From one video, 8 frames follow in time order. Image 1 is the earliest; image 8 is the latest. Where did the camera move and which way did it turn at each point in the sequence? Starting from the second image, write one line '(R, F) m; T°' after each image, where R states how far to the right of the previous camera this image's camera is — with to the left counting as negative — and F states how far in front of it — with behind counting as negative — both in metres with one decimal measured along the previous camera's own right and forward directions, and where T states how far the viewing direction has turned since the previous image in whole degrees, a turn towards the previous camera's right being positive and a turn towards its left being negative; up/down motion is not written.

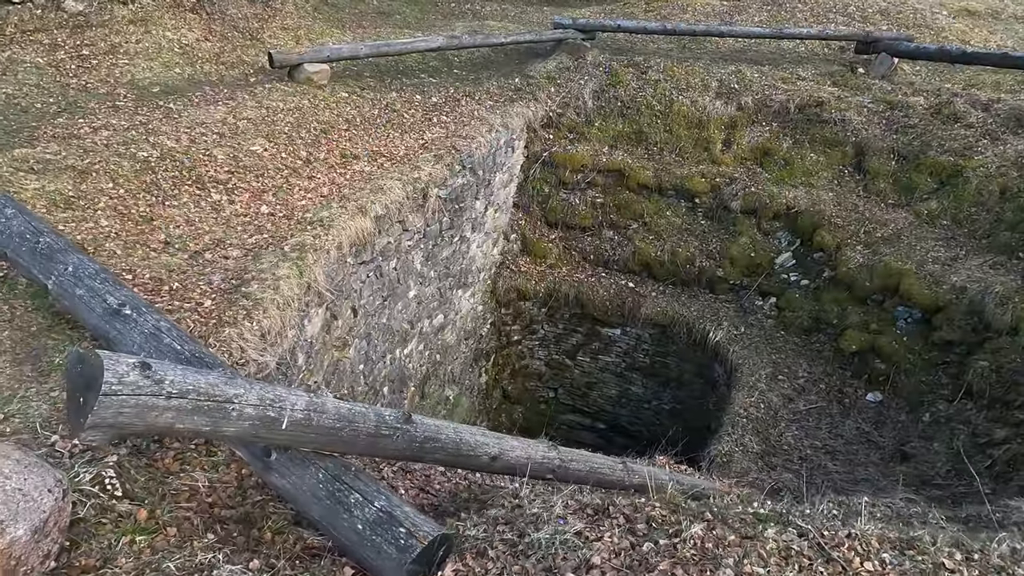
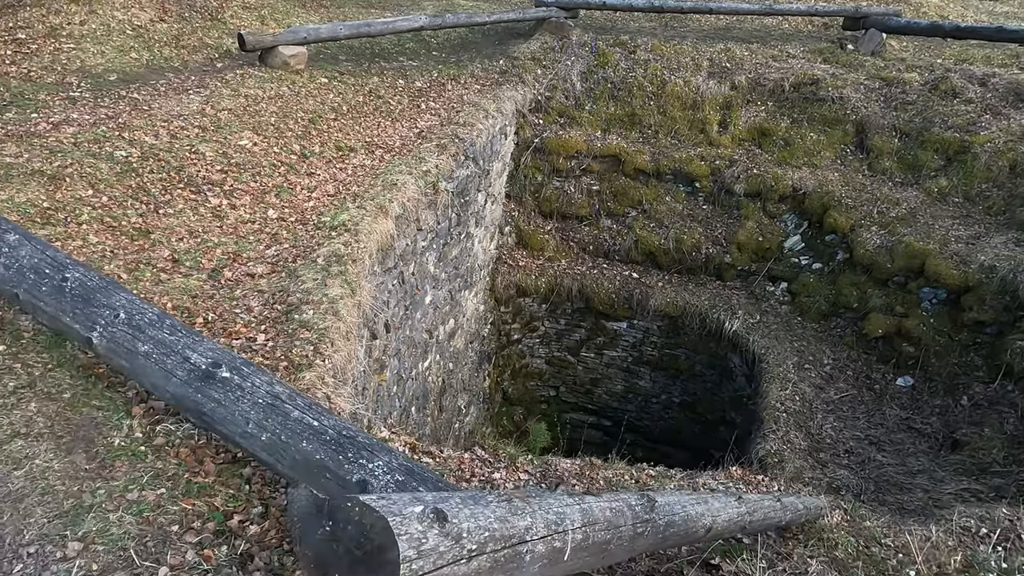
(-0.9, +0.7) m; +5°
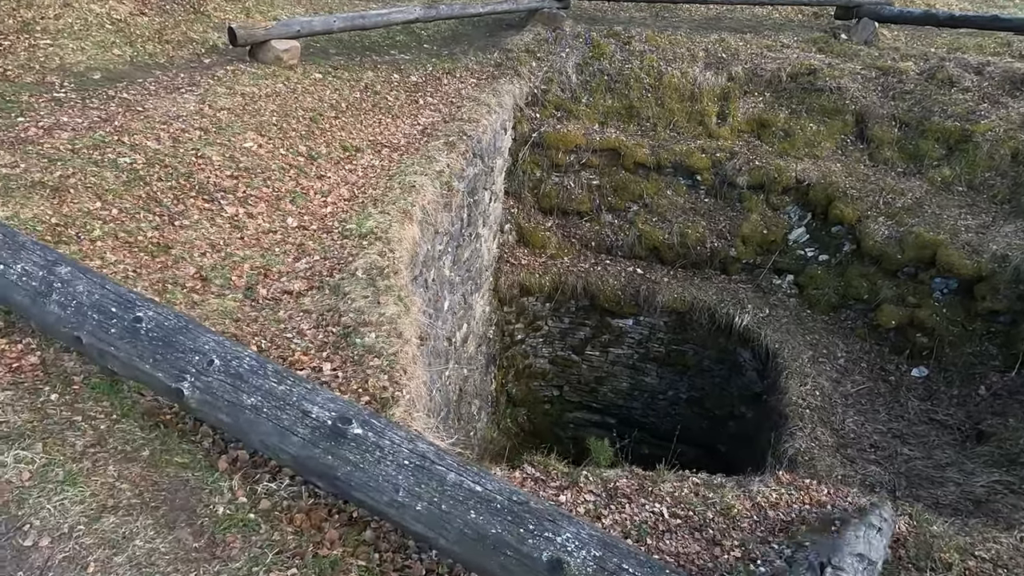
(-0.6, +0.3) m; +3°
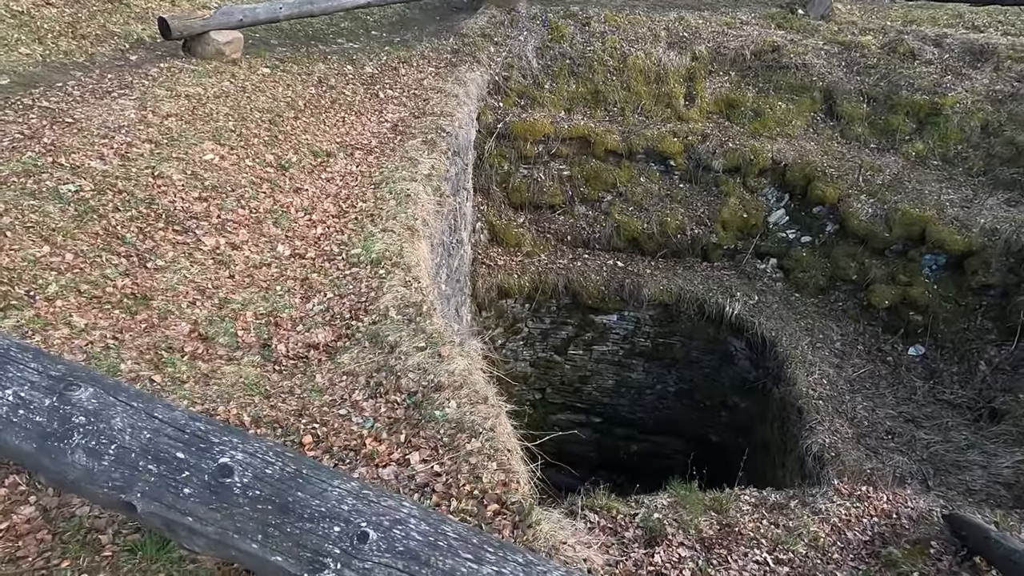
(-0.7, +0.7) m; +6°
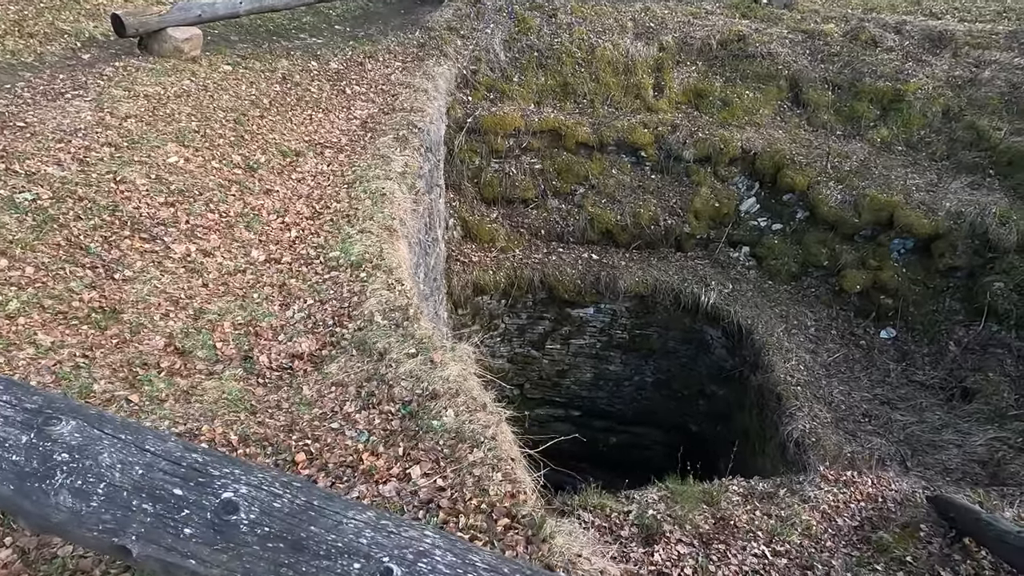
(-0.1, +0.1) m; +3°
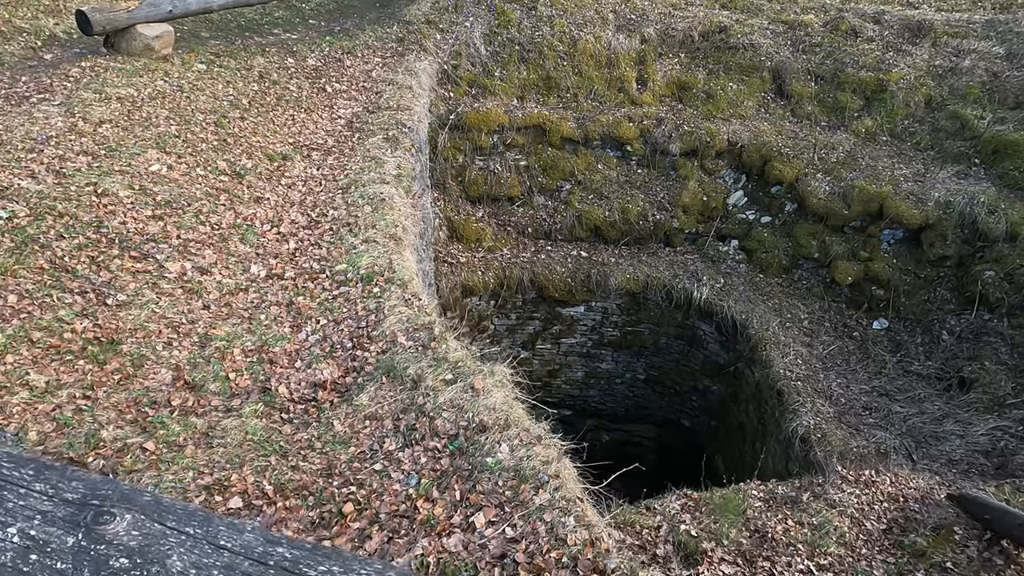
(-0.3, +0.2) m; +3°
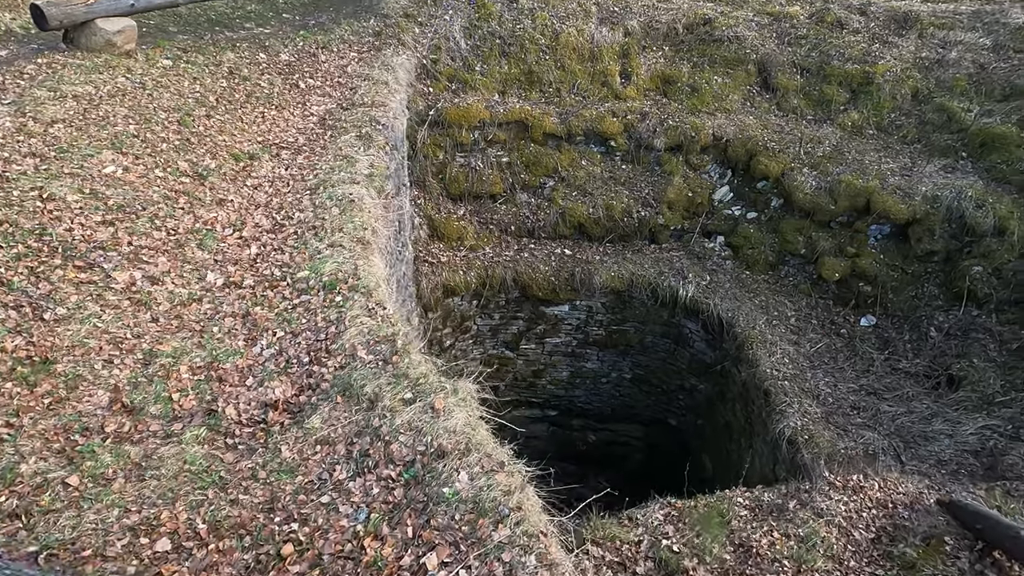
(+0.1, +0.2) m; +1°
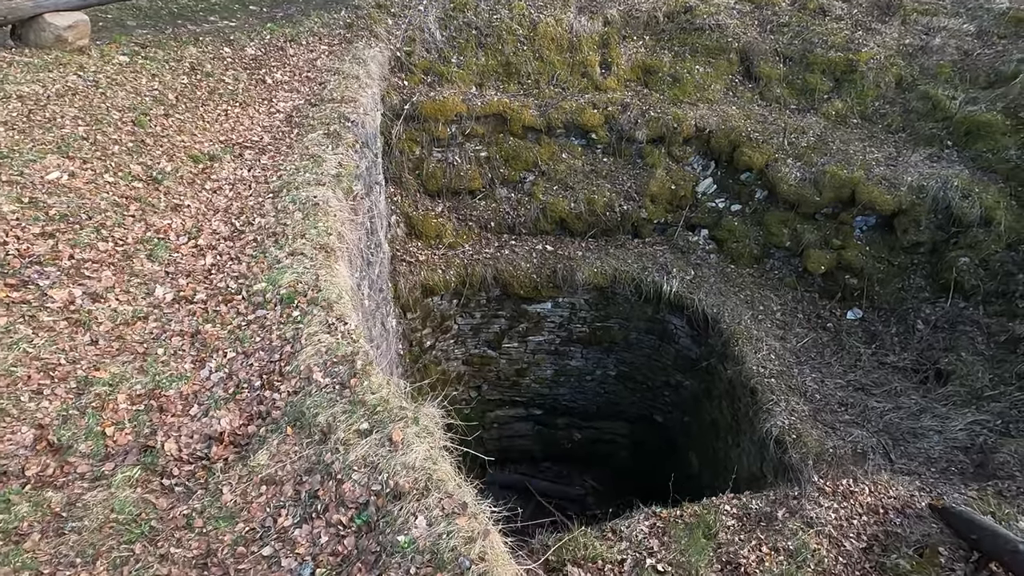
(+0.1, +0.2) m; +1°
